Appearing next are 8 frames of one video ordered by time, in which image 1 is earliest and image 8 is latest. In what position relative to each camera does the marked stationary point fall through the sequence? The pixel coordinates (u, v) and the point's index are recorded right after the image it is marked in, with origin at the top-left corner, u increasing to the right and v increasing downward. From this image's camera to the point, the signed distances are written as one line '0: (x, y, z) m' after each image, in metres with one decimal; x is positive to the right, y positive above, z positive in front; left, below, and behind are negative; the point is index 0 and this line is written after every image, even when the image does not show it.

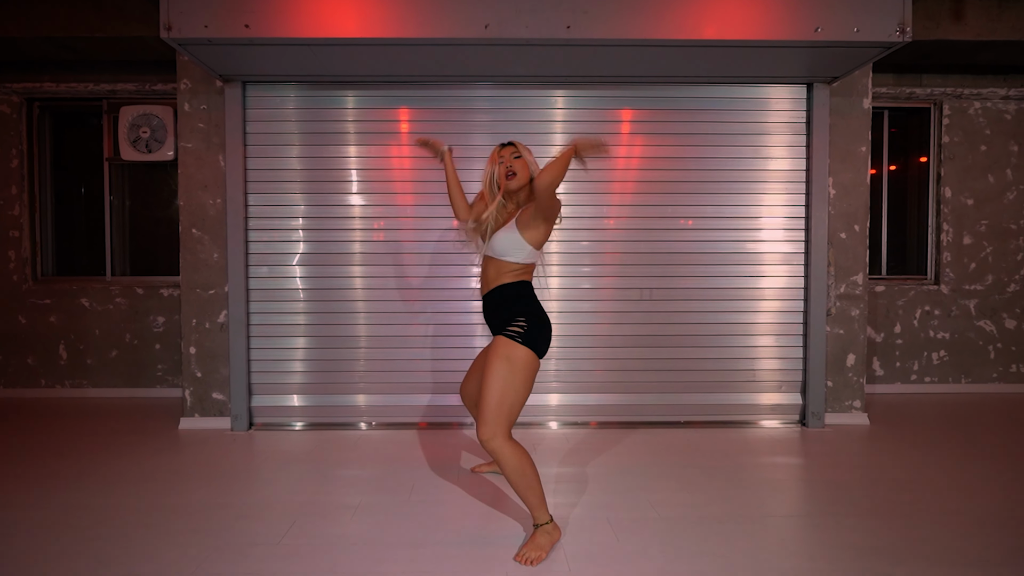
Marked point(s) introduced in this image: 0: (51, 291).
0: (-6.2, 0.0, +5.3) m
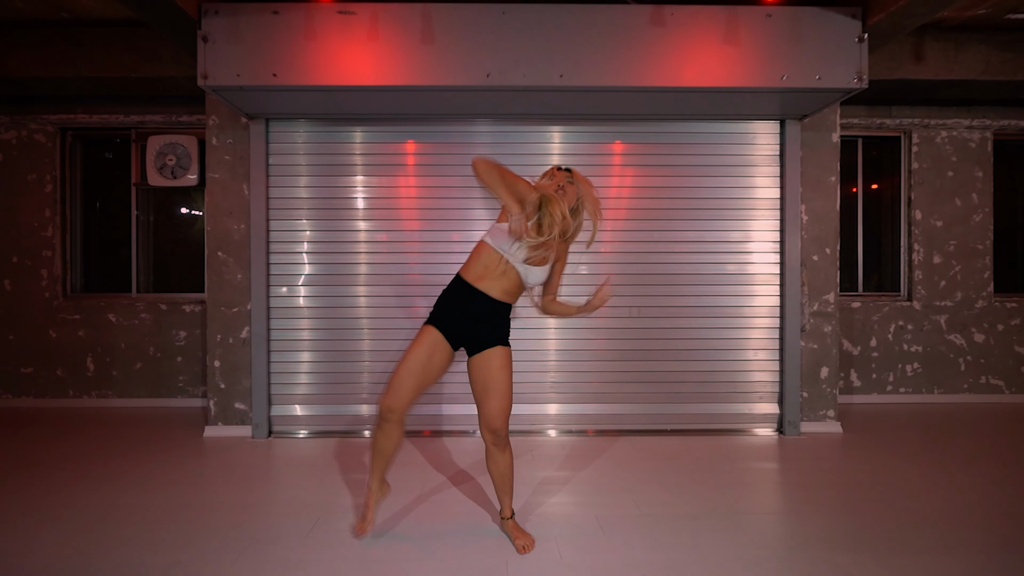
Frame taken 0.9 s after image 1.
0: (-6.2, -0.3, +5.6) m
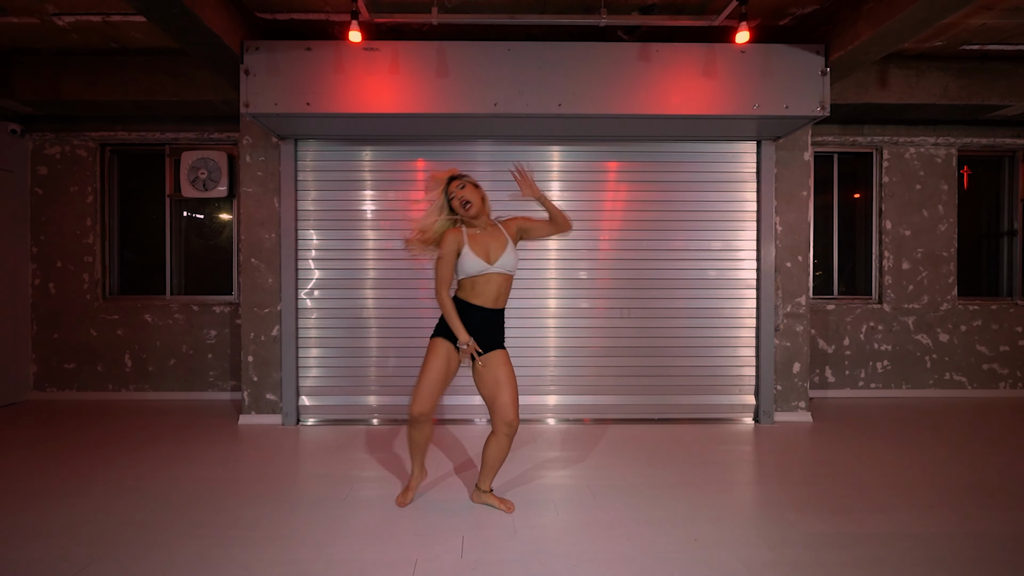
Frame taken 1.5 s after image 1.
0: (-6.2, -0.3, +6.1) m
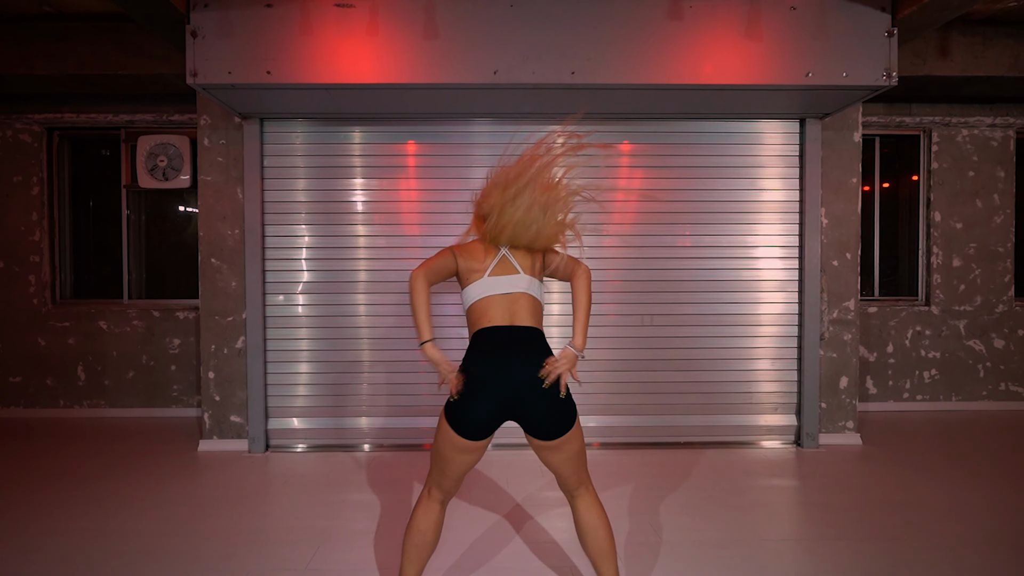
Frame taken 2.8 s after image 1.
0: (-6.1, -0.4, +5.4) m
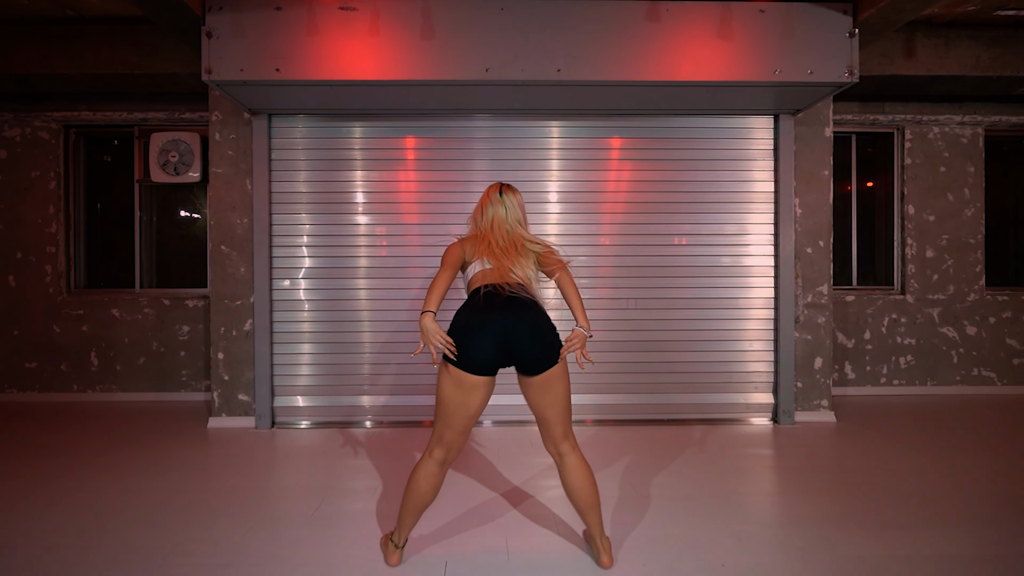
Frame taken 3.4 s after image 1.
0: (-6.2, -0.2, +5.7) m
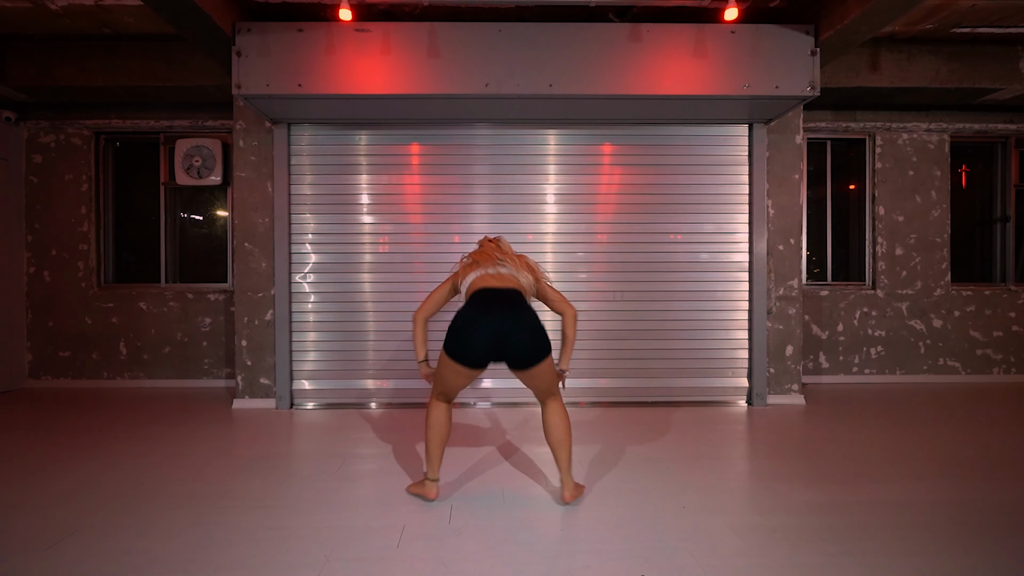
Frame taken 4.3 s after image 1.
0: (-6.3, -0.1, +6.2) m
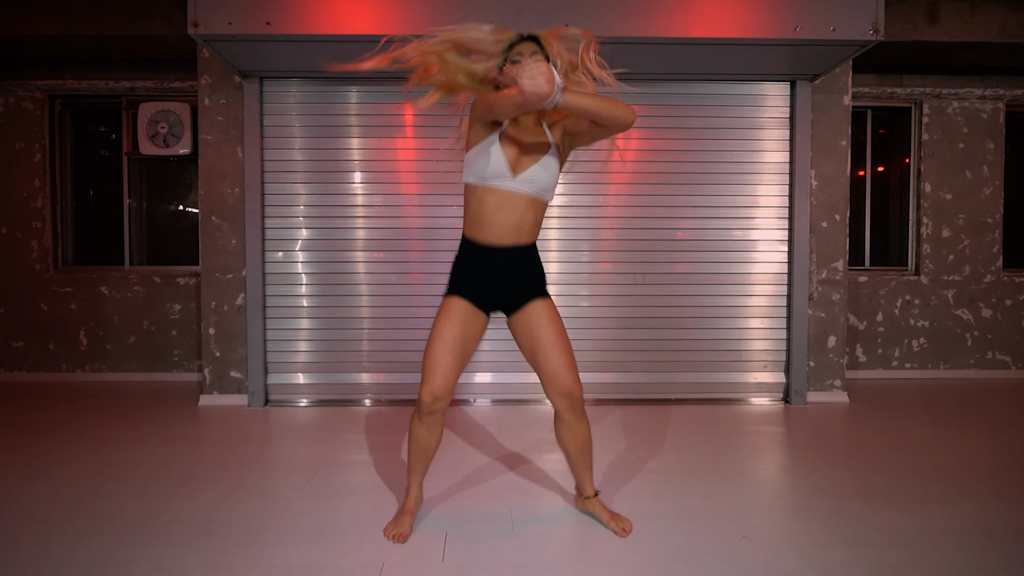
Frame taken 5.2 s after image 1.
0: (-6.2, +0.1, +5.5) m
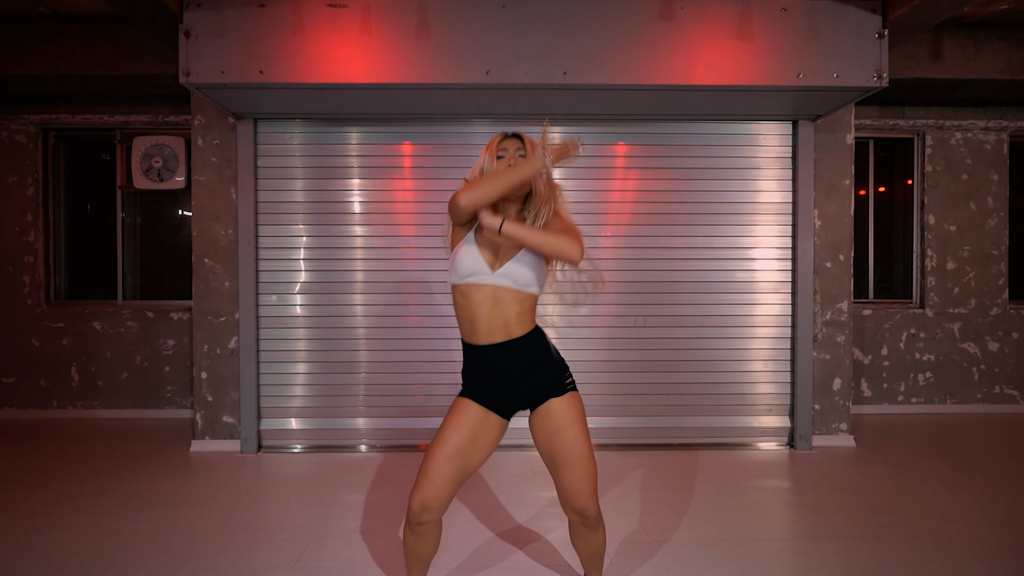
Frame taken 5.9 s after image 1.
0: (-6.2, -0.4, +5.4) m
